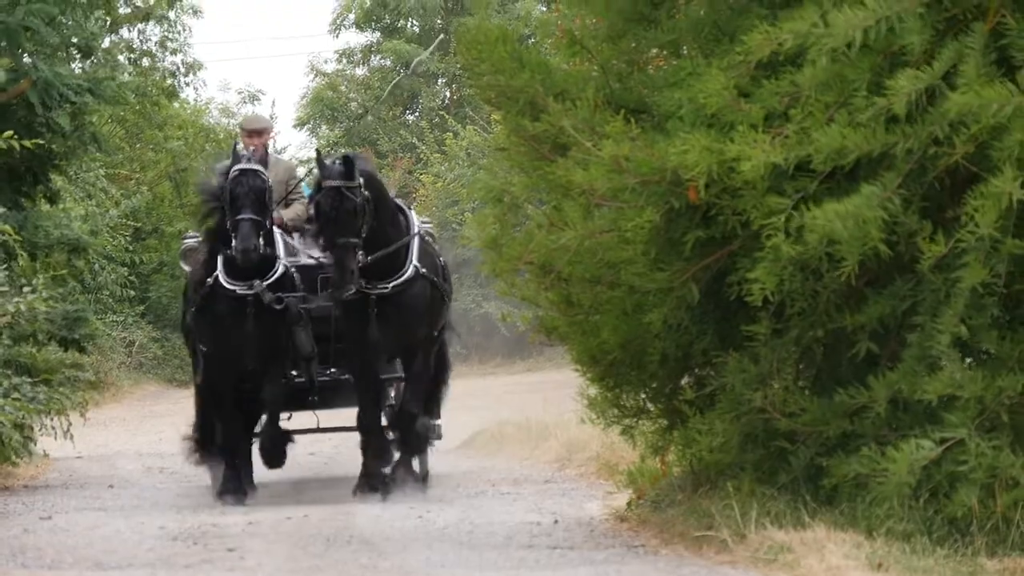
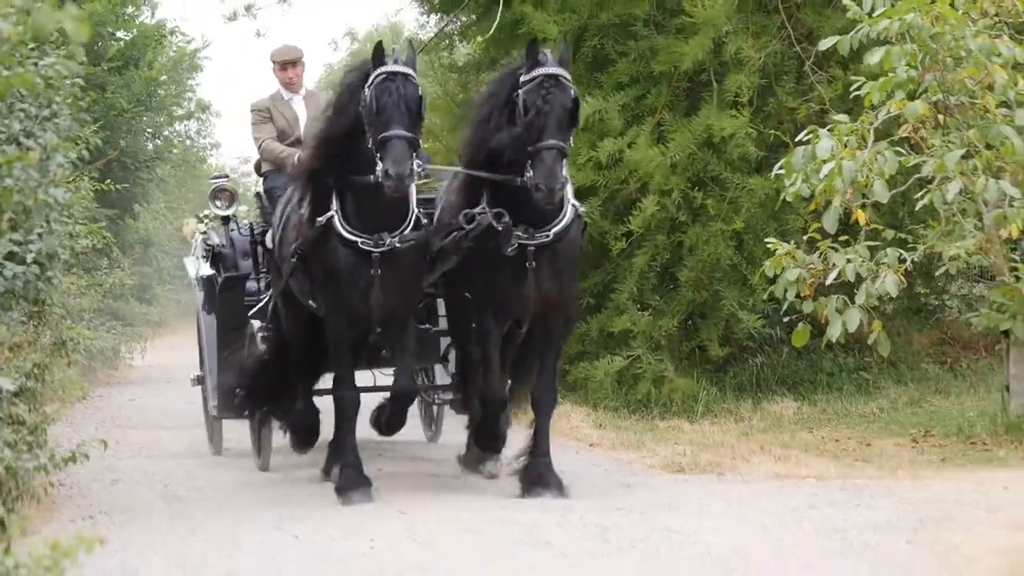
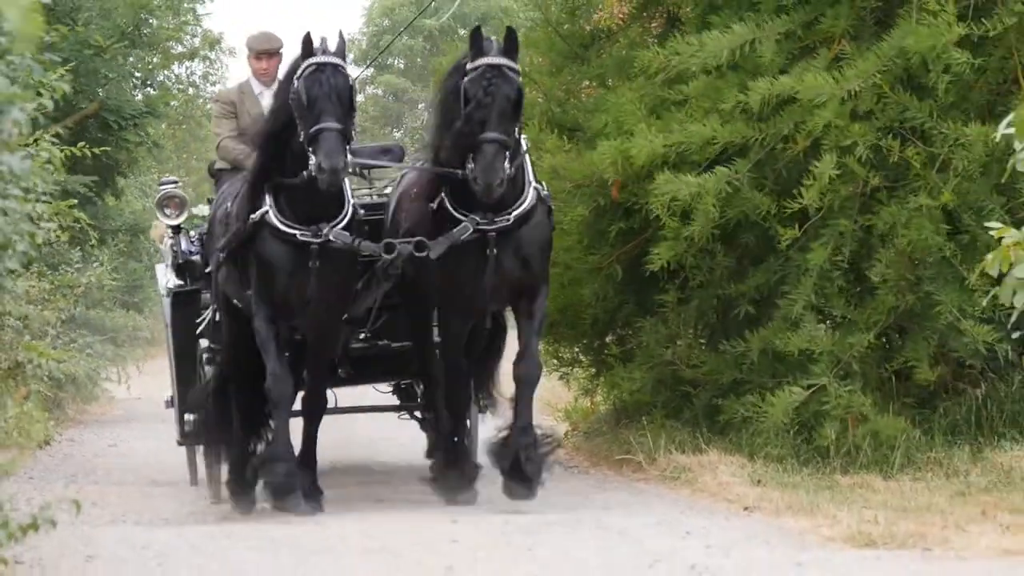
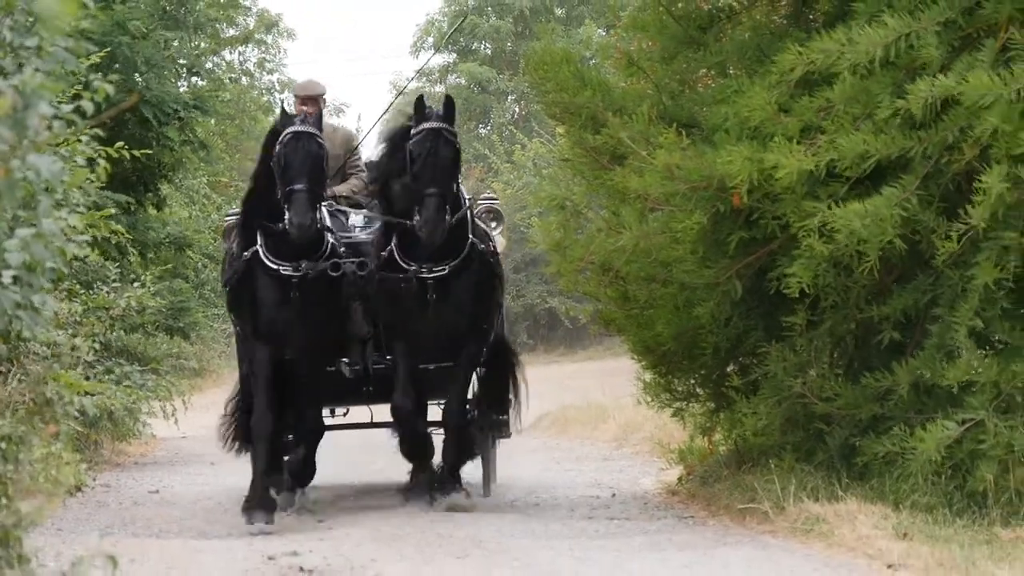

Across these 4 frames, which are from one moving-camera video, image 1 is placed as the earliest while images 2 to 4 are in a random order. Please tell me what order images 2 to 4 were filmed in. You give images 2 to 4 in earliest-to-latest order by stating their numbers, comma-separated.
4, 3, 2
